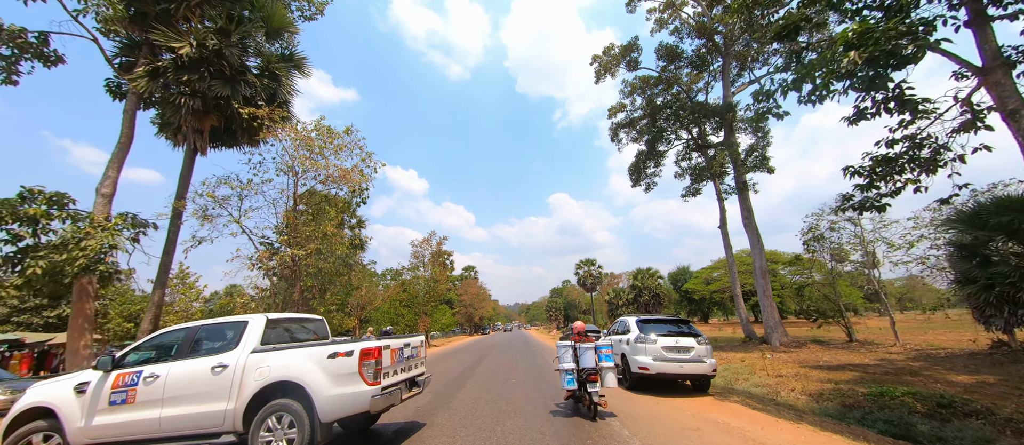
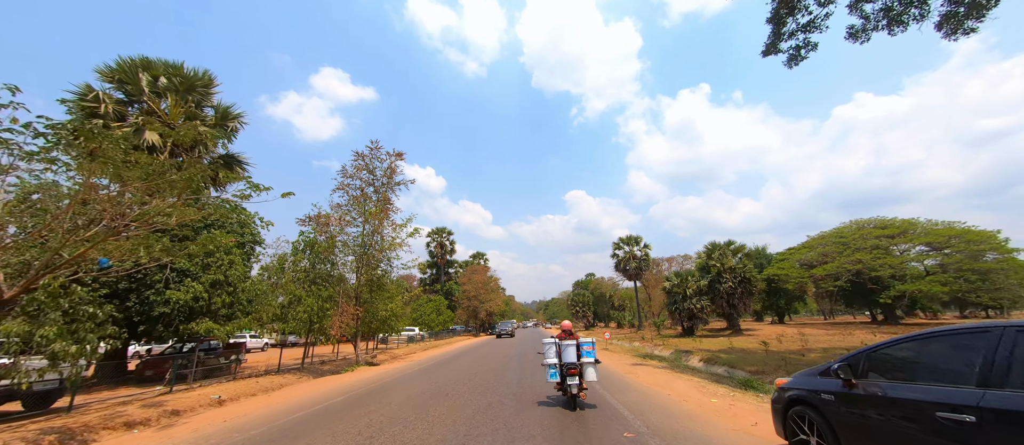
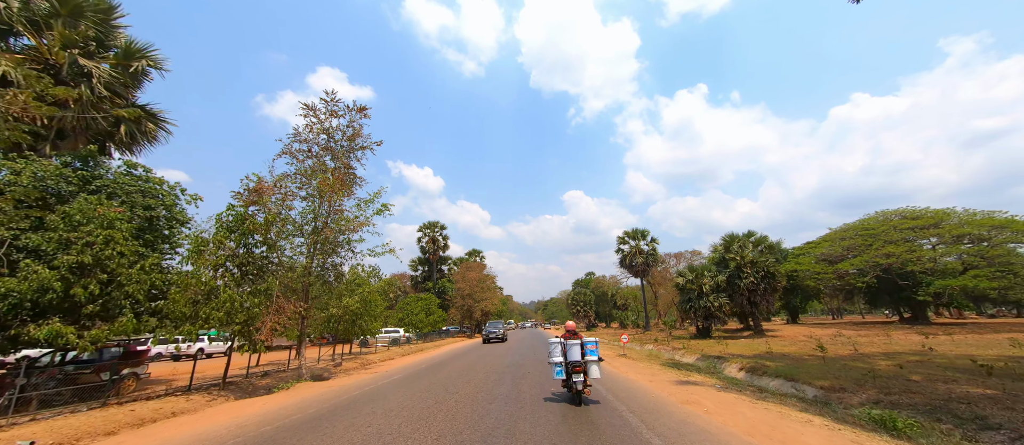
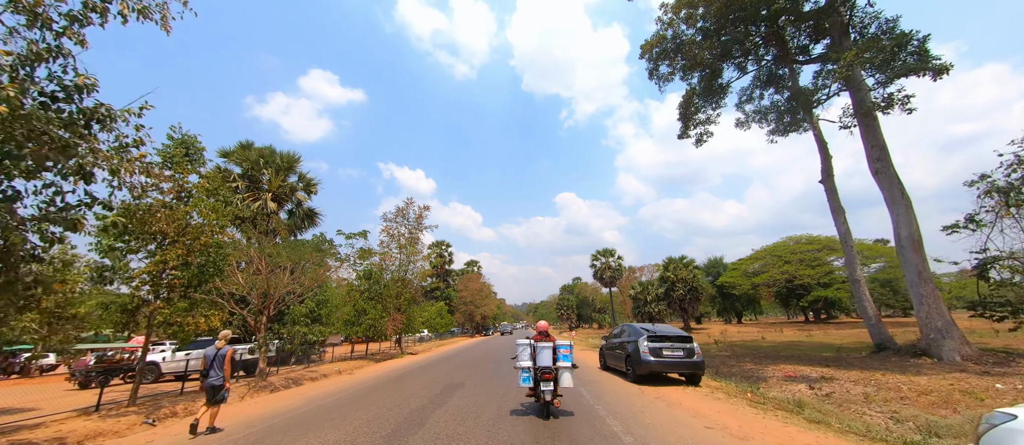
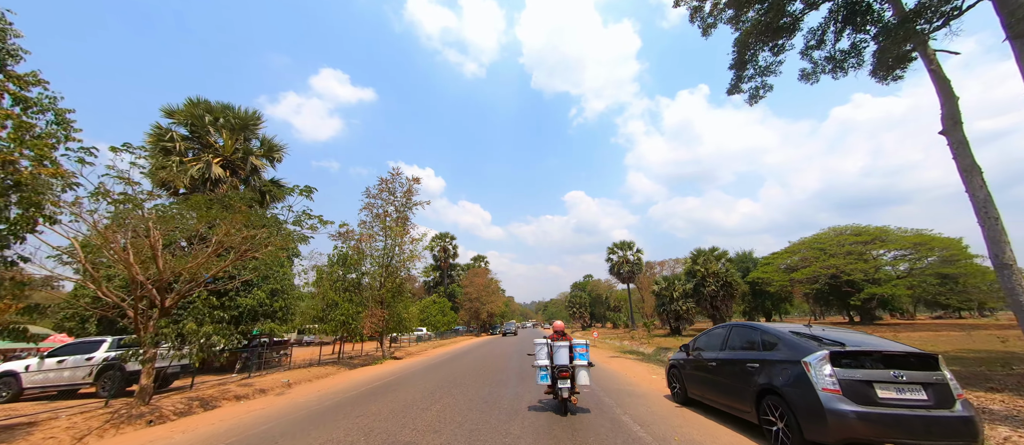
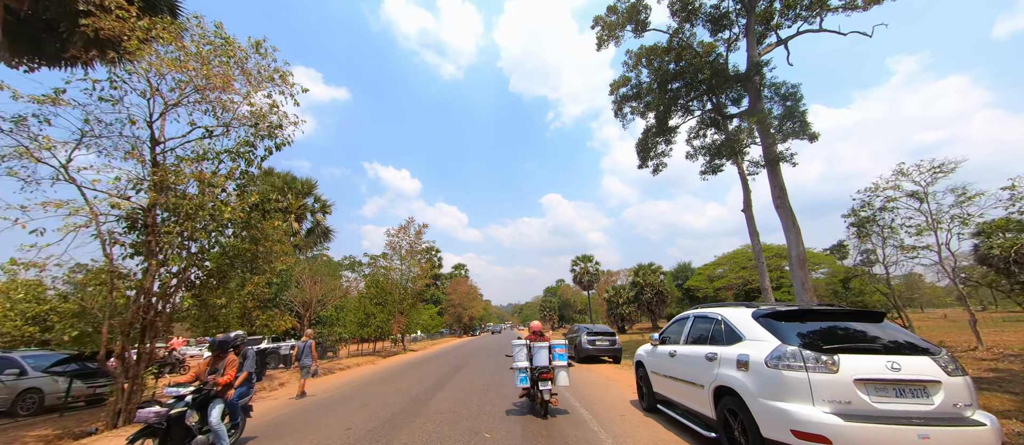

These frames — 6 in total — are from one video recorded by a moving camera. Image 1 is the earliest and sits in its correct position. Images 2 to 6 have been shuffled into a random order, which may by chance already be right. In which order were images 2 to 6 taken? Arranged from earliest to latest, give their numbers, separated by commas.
6, 4, 5, 2, 3
